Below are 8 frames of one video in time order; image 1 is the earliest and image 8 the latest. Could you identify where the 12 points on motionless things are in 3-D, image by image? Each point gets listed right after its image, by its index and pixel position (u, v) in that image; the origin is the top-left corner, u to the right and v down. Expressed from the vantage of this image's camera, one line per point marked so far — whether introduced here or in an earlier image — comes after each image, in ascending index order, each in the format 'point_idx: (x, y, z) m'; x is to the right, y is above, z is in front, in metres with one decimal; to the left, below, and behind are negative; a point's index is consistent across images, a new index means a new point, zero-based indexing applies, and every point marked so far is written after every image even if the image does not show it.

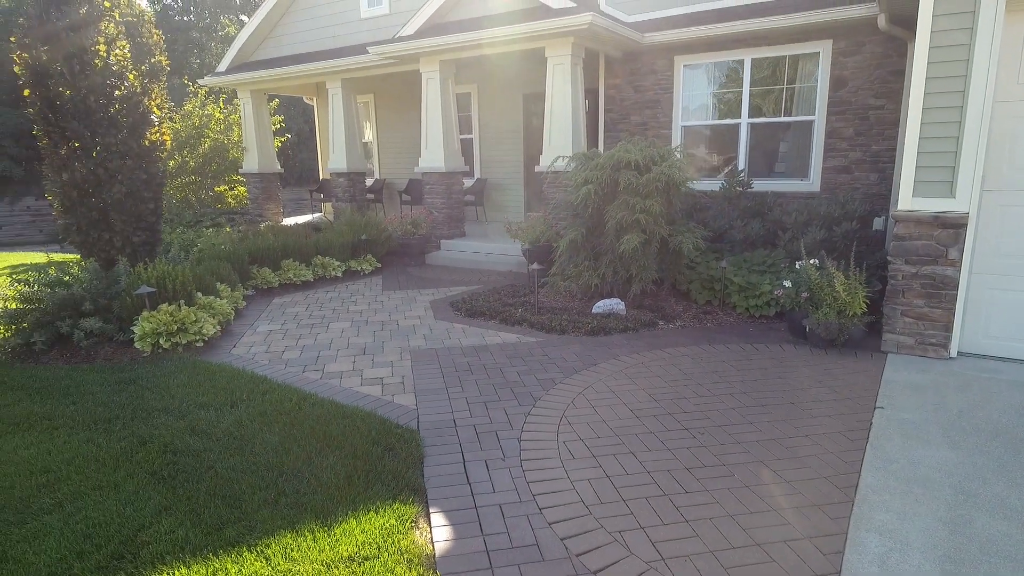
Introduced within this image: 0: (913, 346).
0: (+2.9, -0.4, +4.5) m
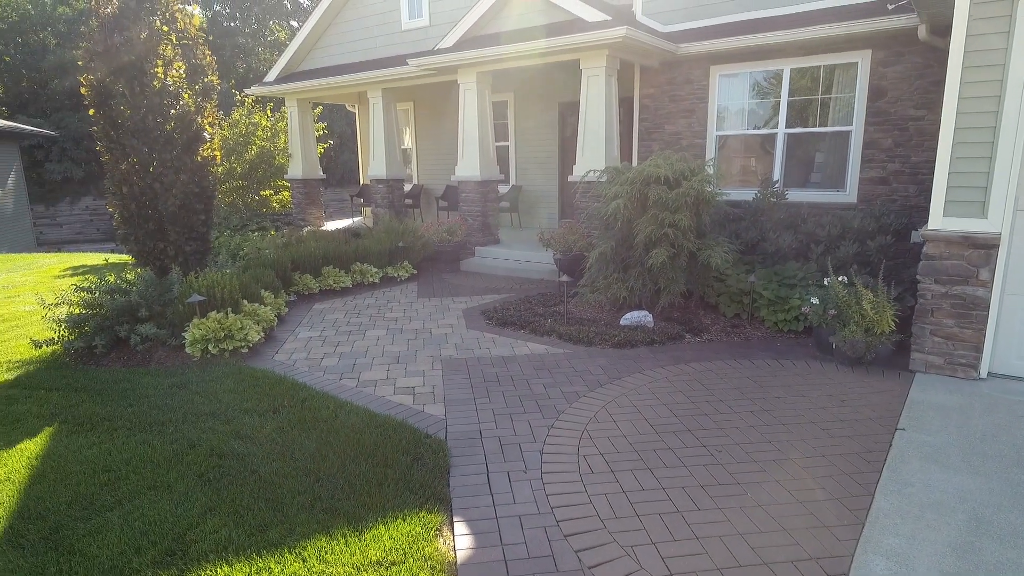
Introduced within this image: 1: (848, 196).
0: (+3.1, -0.6, +4.5) m
1: (+4.2, +1.1, +7.8) m
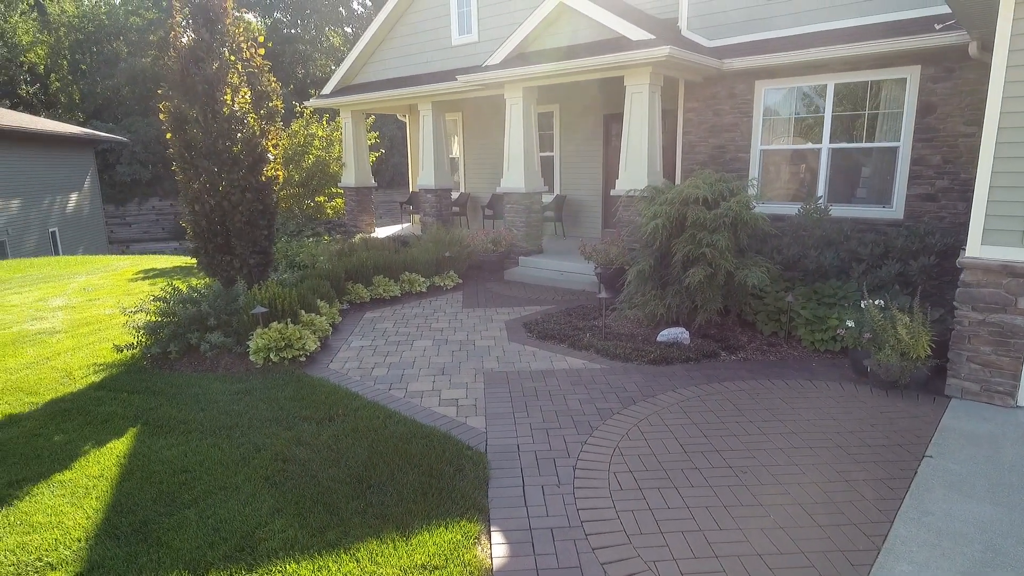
0: (+3.4, -0.7, +4.5) m
1: (+4.7, +0.9, +7.7) m
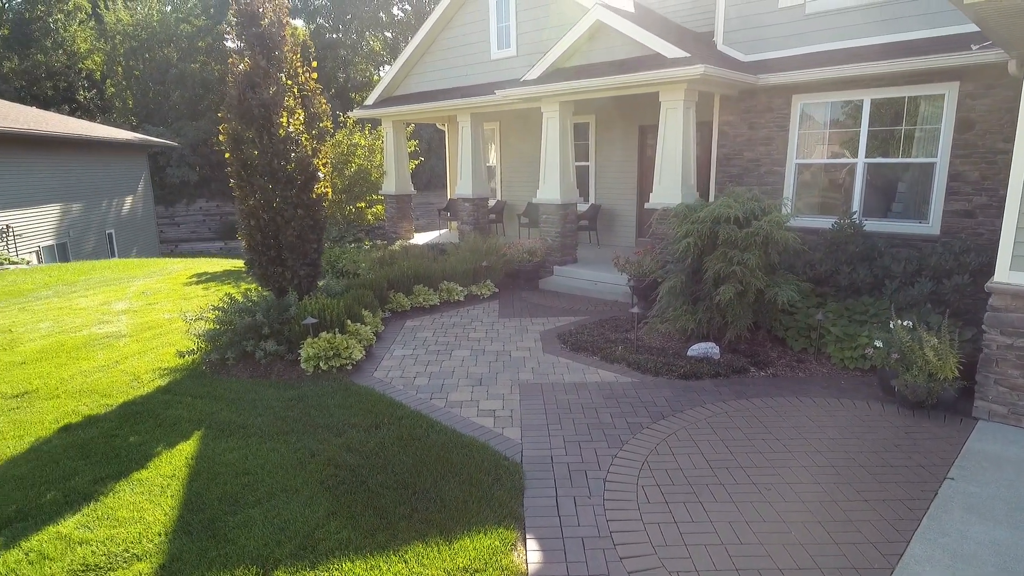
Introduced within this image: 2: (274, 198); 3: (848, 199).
0: (+3.6, -0.9, +4.6) m
1: (+5.1, +0.7, +7.7) m
2: (-2.5, +0.9, +6.6) m
3: (+4.5, +1.2, +8.4) m
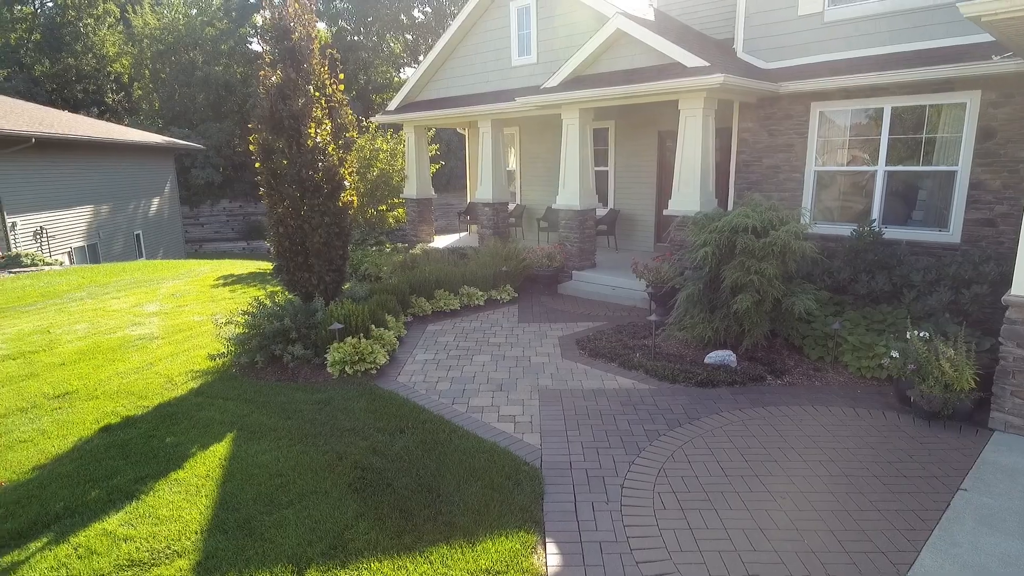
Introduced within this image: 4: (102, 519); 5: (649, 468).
0: (+3.8, -1.0, +4.6) m
1: (+5.4, +0.6, +7.7) m
2: (-2.3, +0.9, +6.8) m
3: (+4.8, +1.1, +8.4) m
4: (-2.5, -1.4, +3.8) m
5: (+0.9, -1.2, +4.3) m
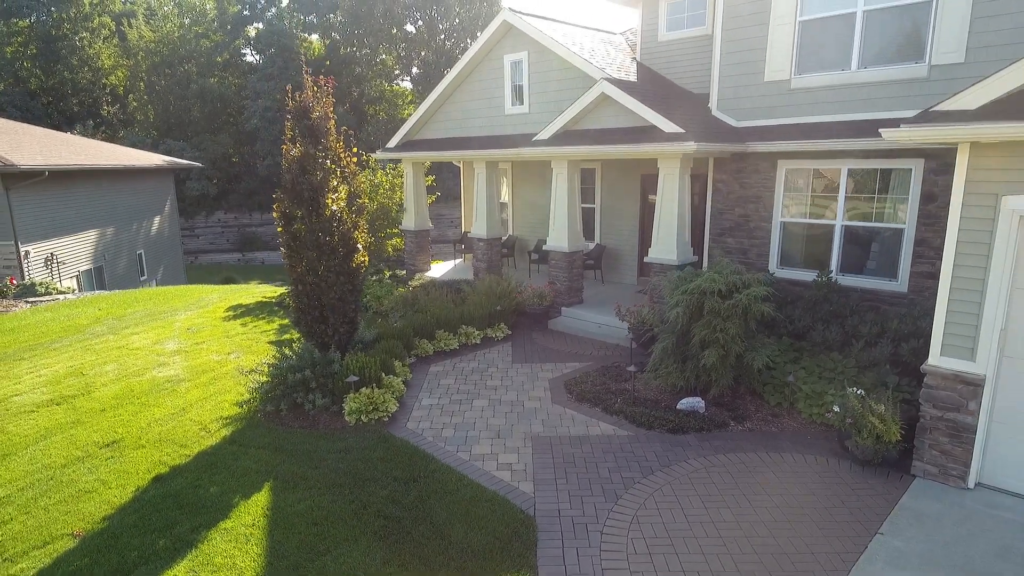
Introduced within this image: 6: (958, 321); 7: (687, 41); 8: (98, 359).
0: (+3.7, -1.6, +5.5) m
1: (+5.3, 0.0, +8.6) m
2: (-2.3, +0.3, +7.6) m
3: (+4.7, +0.5, +9.3) m
4: (-2.5, -2.0, +4.6) m
5: (+0.9, -1.9, +5.1) m
6: (+3.8, -0.3, +5.3) m
7: (+3.1, +4.3, +10.9) m
8: (-6.3, -1.1, +9.5) m
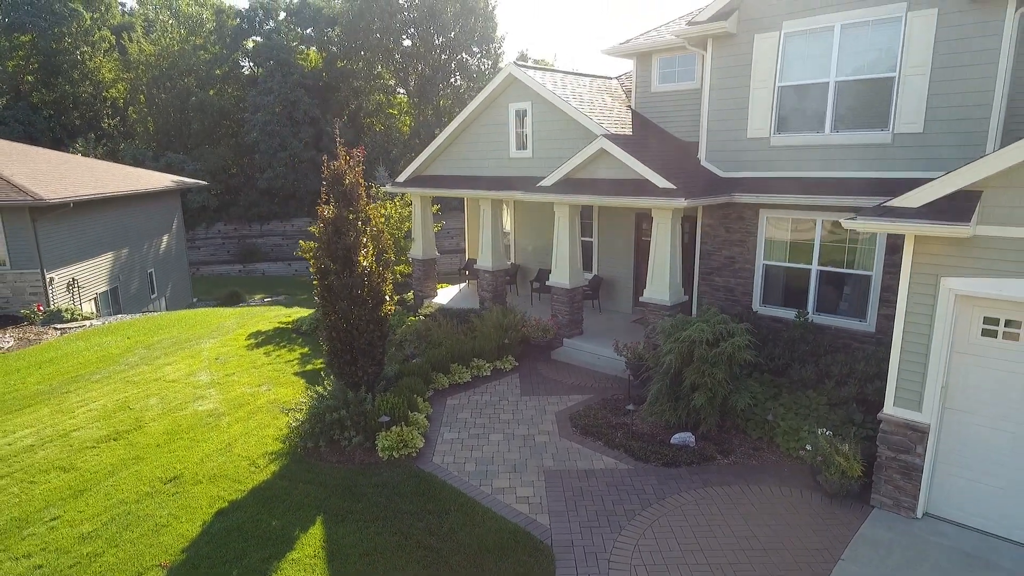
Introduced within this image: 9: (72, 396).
0: (+3.9, -2.2, +6.5) m
1: (+5.4, -0.6, +9.6) m
2: (-2.2, -0.4, +8.5) m
3: (+4.8, -0.1, +10.3) m
4: (-2.3, -2.7, +5.5) m
5: (+1.1, -2.5, +6.1) m
6: (+3.9, -0.9, +6.3) m
7: (+3.1, +3.7, +11.9) m
8: (-6.1, -1.7, +10.4) m
9: (-7.1, -1.8, +10.2) m
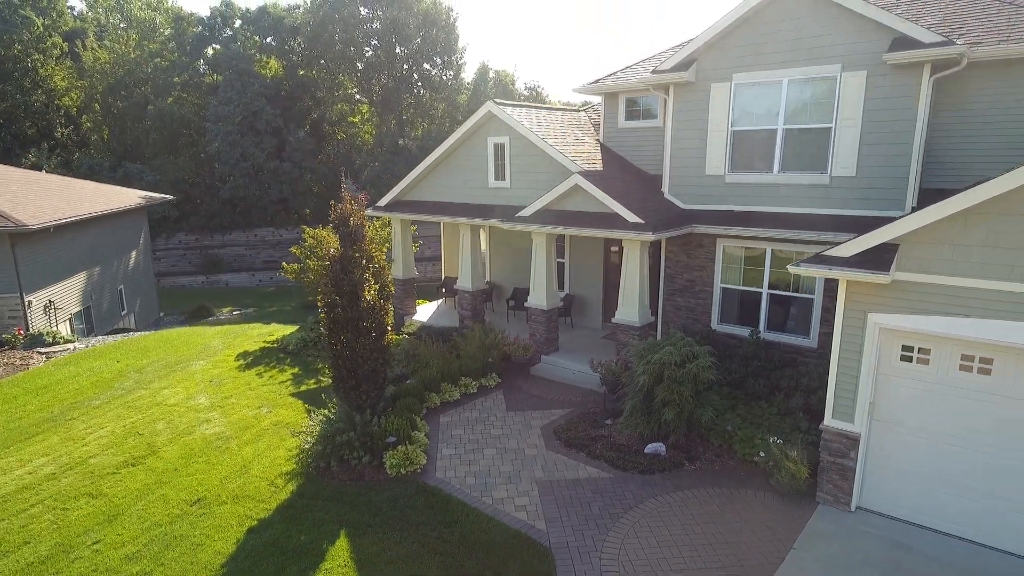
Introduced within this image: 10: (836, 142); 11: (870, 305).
0: (+3.9, -2.6, +7.7) m
1: (+5.2, -0.9, +10.9) m
2: (-2.3, -0.8, +9.3) m
3: (+4.5, -0.5, +11.6) m
4: (-2.2, -3.1, +6.3) m
5: (+1.2, -2.9, +7.1) m
6: (+3.9, -1.3, +7.5) m
7: (+2.7, +3.3, +13.1) m
8: (-6.4, -2.2, +10.9) m
9: (-7.4, -2.3, +10.7) m
10: (+5.2, +2.4, +10.2) m
11: (+4.0, -0.2, +7.1) m
